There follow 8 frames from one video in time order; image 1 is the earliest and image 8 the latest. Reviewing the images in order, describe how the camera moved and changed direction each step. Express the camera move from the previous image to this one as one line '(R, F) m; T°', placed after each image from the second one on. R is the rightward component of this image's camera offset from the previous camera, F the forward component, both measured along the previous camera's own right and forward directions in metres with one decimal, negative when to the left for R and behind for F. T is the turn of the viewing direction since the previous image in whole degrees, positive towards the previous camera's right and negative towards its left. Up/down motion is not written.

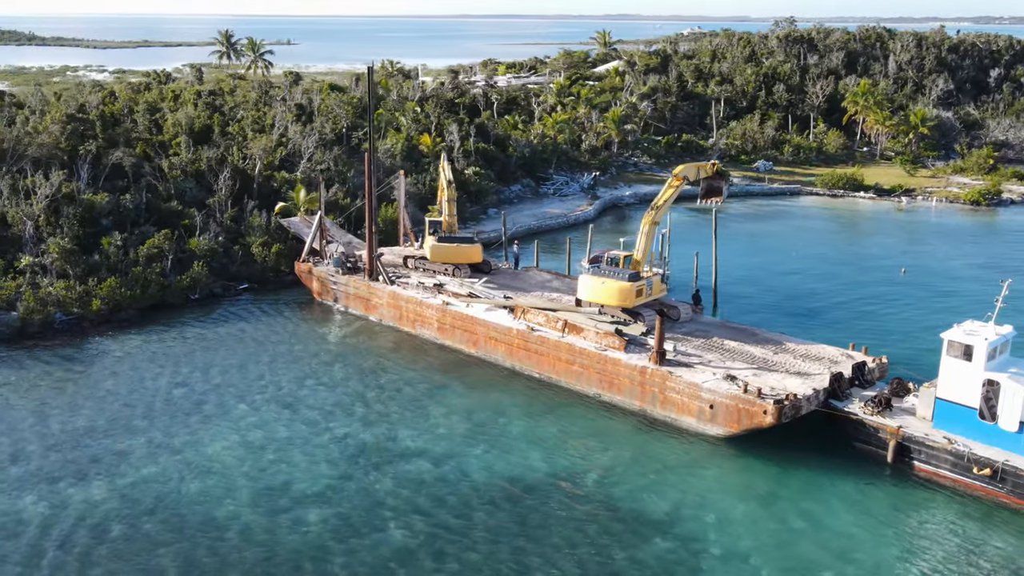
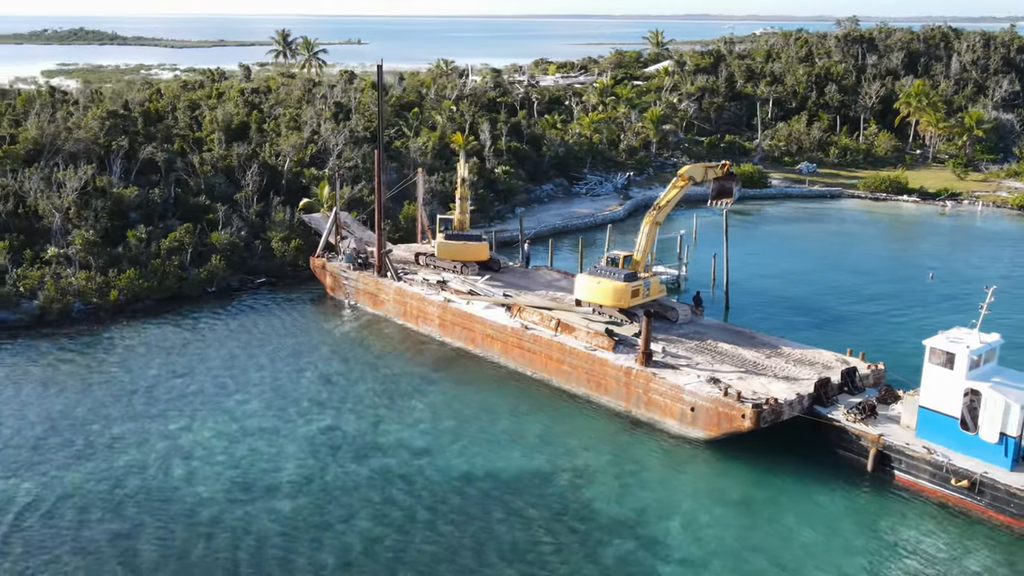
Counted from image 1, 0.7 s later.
(+2.2, 0.0) m; -4°
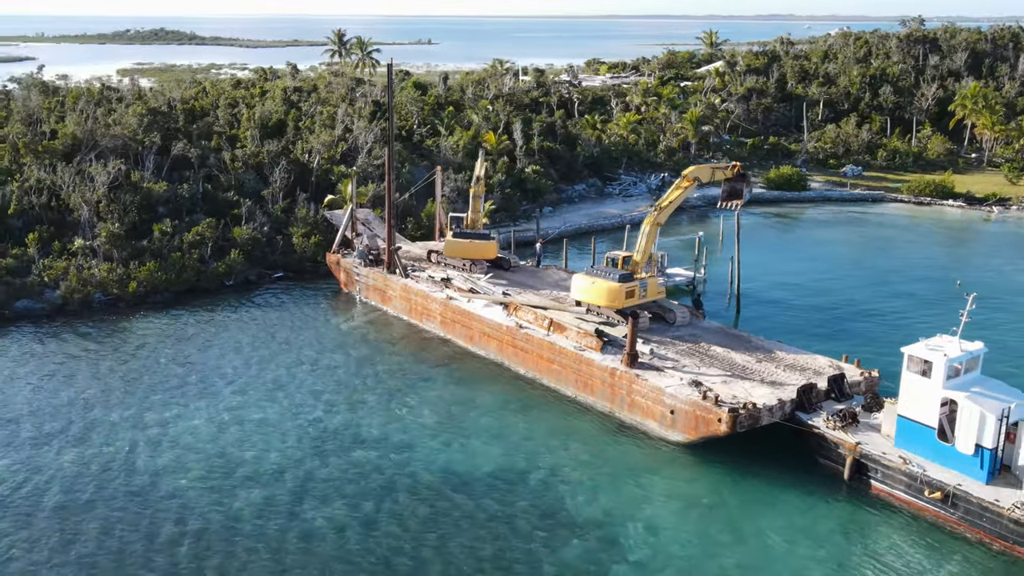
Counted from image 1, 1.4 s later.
(+2.3, 0.0) m; -4°
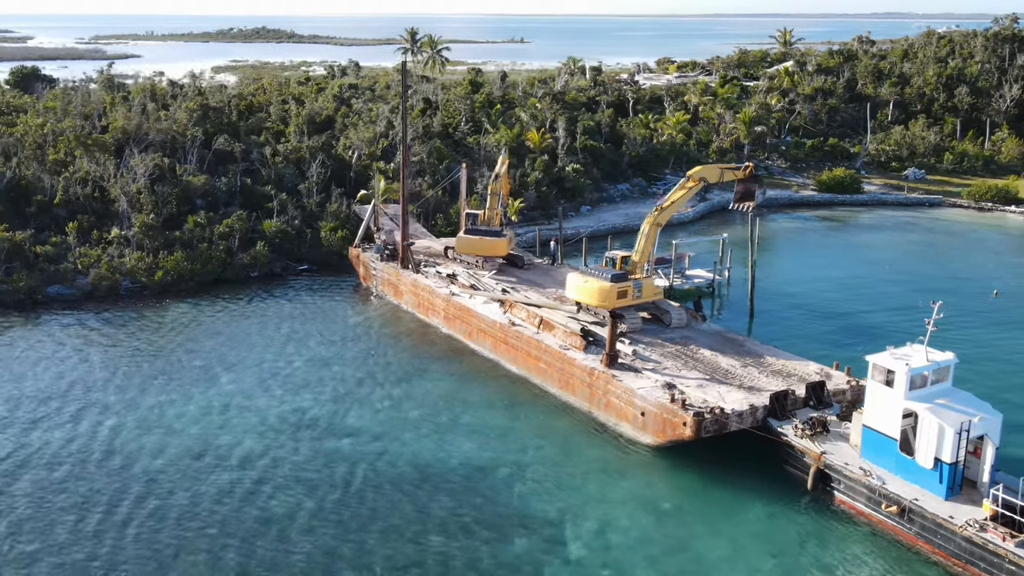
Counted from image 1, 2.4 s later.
(+3.0, +0.1) m; -5°
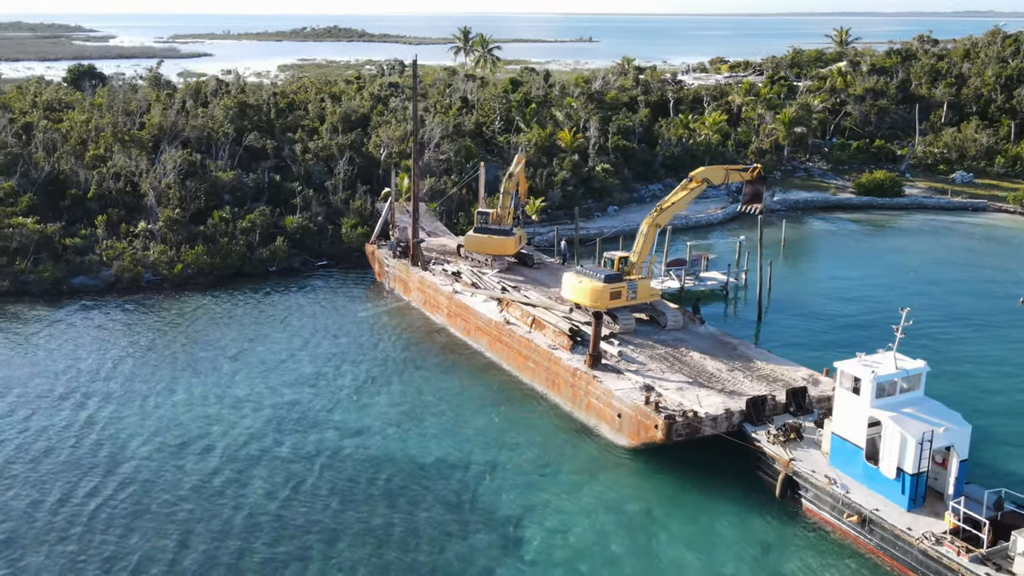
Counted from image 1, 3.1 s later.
(+2.2, 0.0) m; -4°
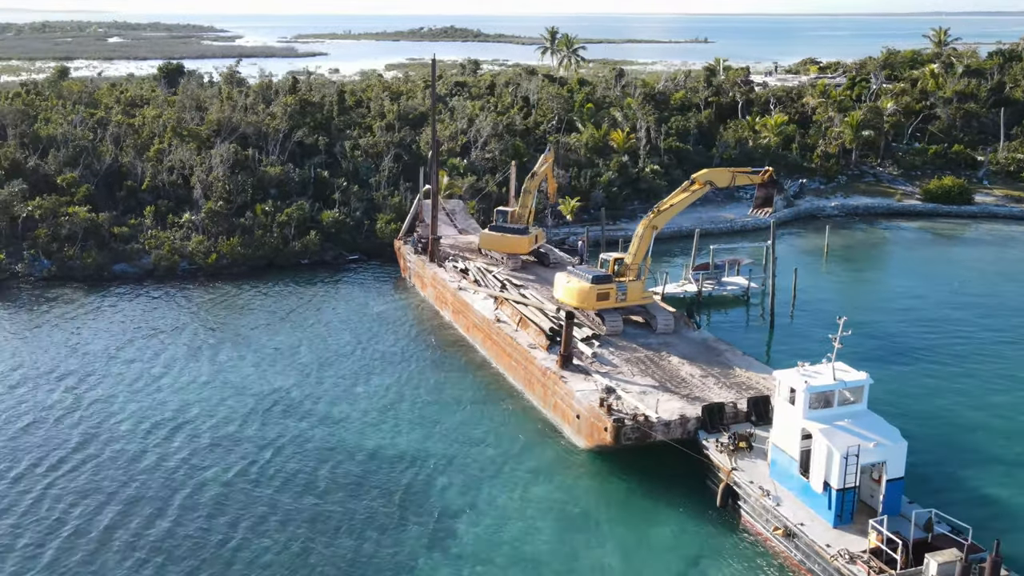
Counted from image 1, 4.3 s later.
(+3.7, +0.1) m; -7°
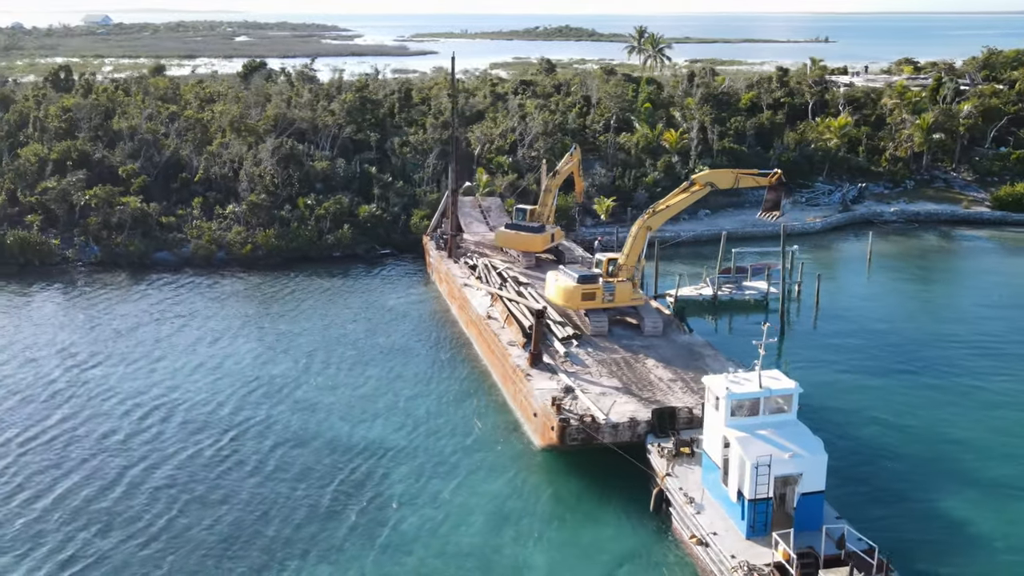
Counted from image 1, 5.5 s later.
(+3.7, +0.1) m; -7°
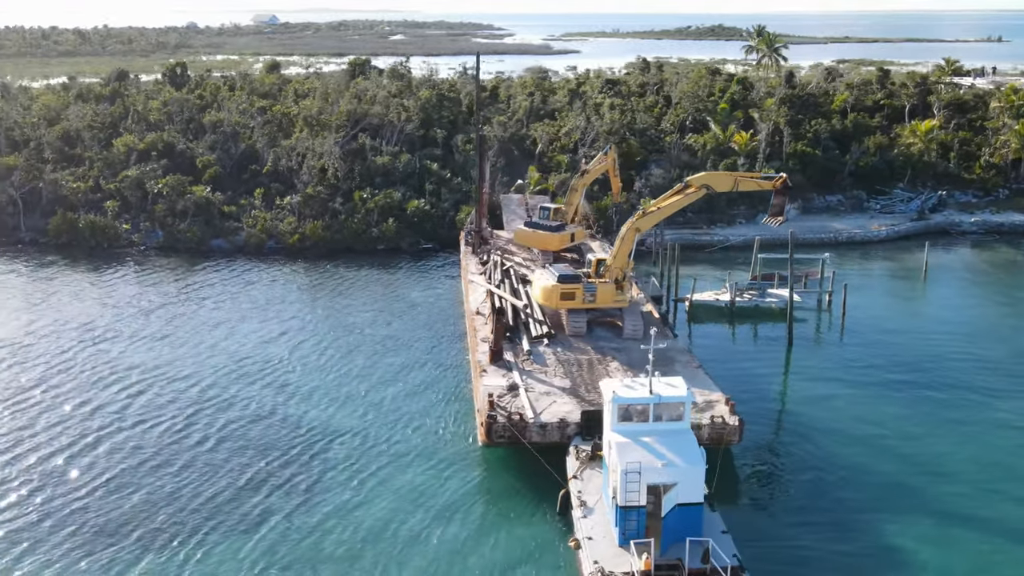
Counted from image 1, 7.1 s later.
(+4.9, +0.2) m; -9°
